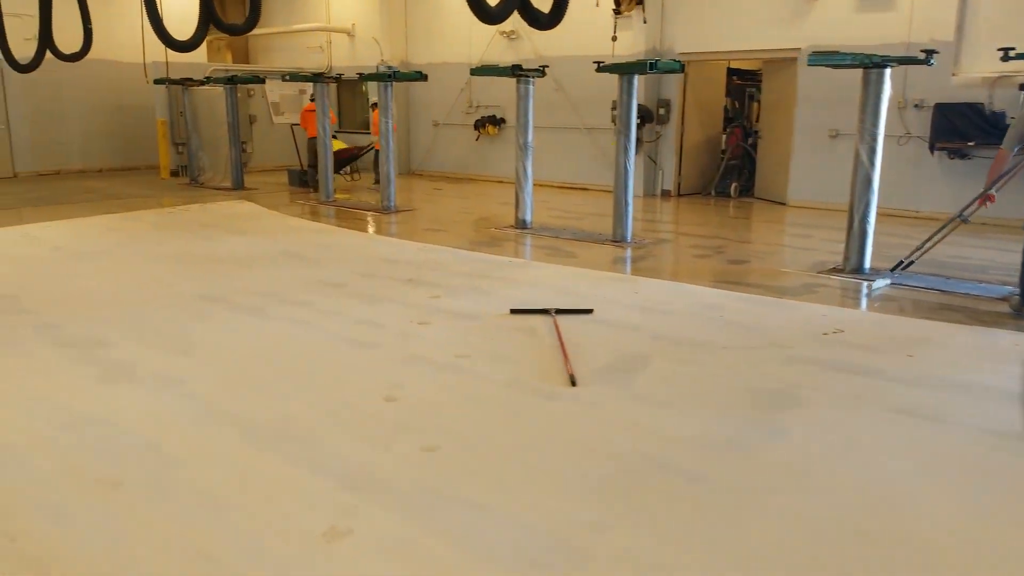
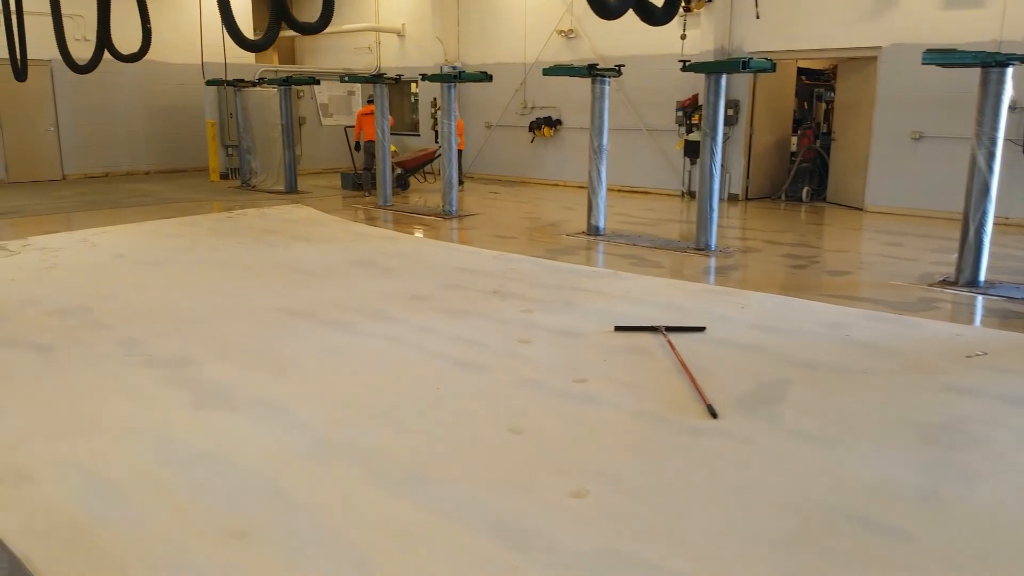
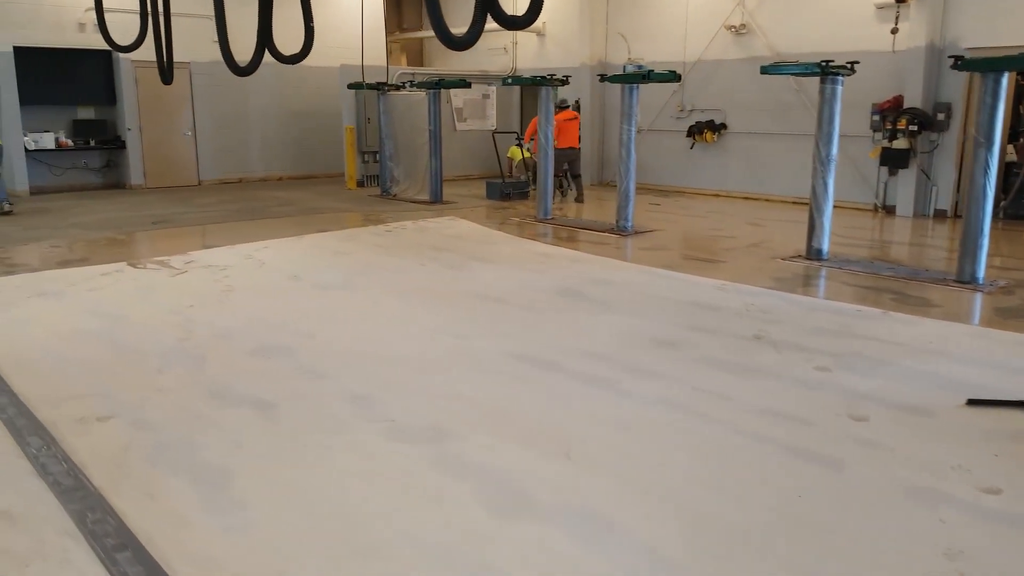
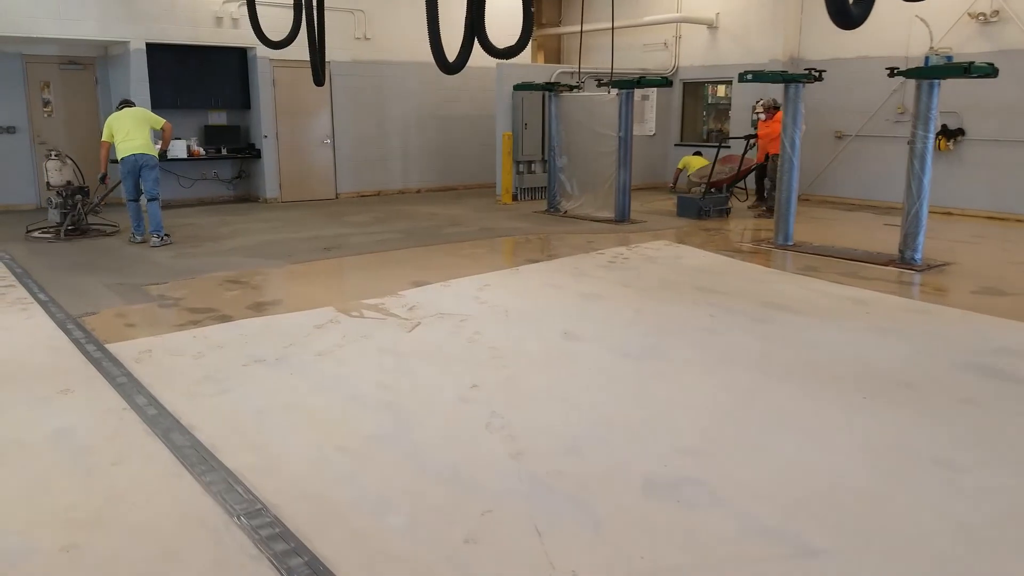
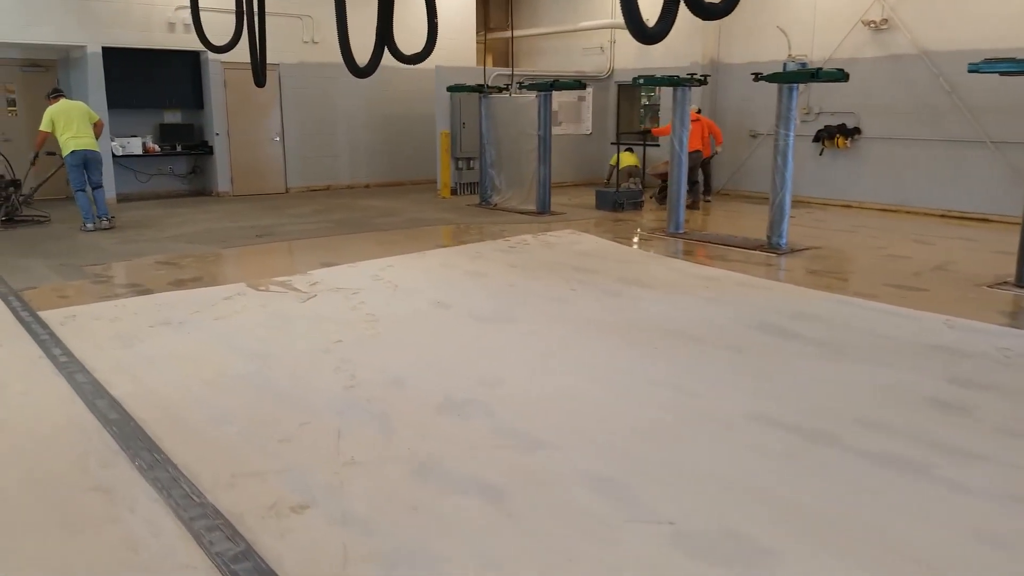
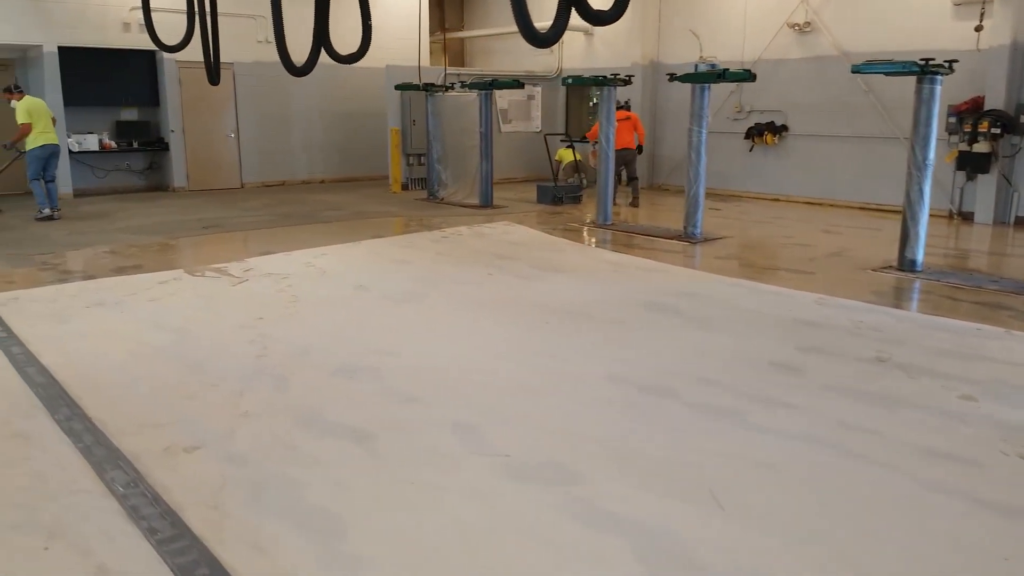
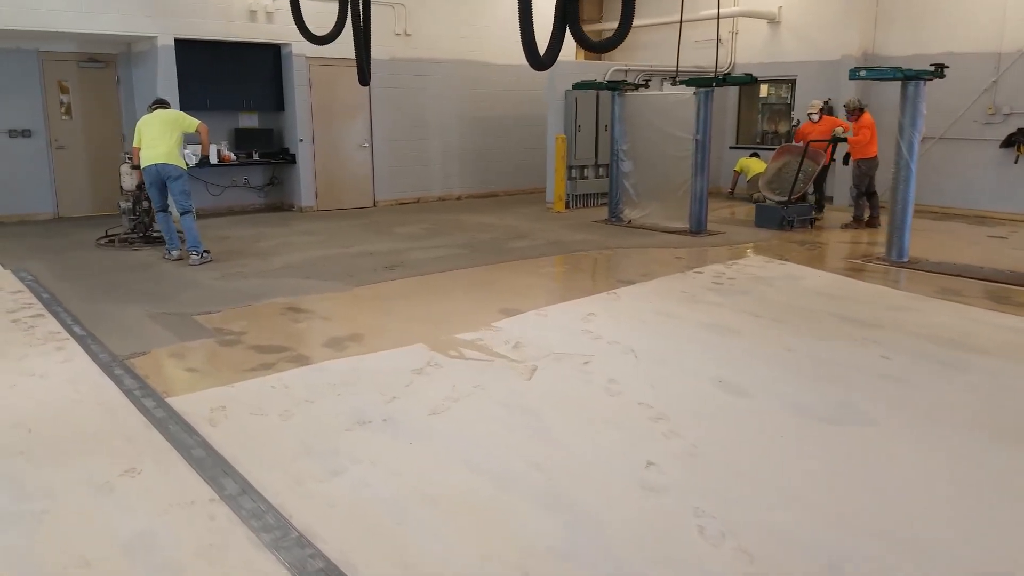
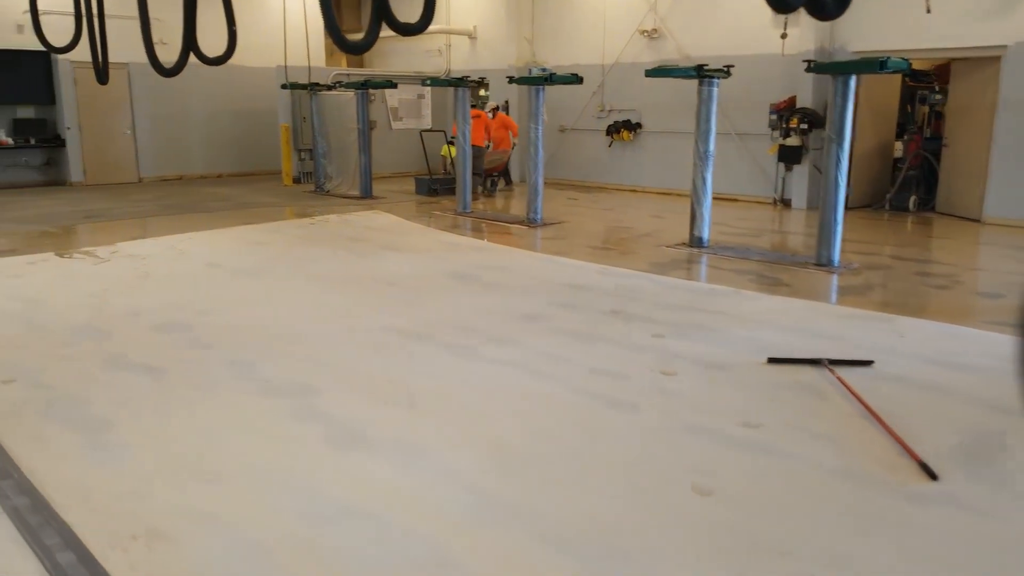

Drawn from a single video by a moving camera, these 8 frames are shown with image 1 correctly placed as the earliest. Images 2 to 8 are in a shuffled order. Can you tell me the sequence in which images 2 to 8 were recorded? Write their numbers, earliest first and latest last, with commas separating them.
2, 8, 3, 6, 5, 4, 7
